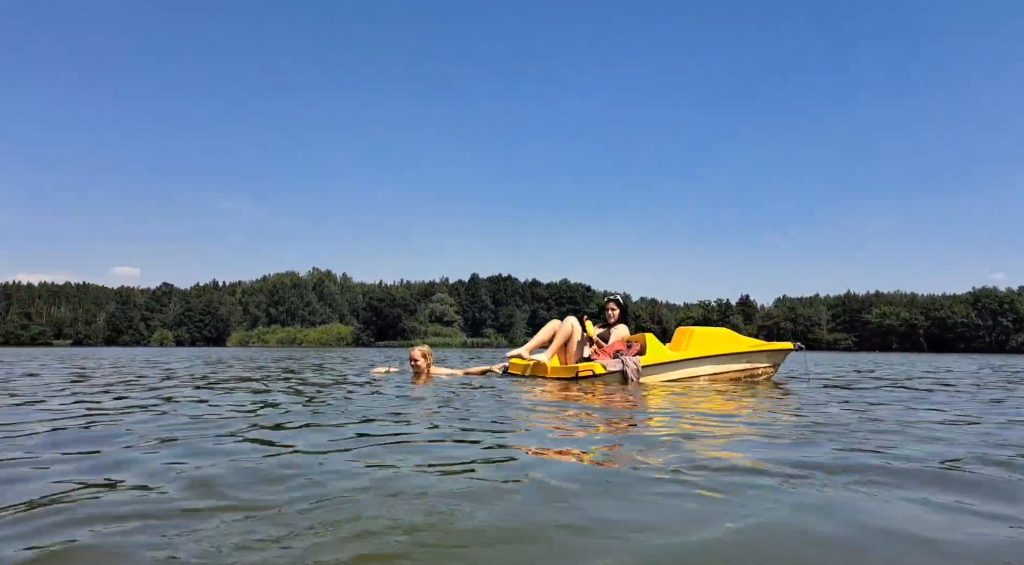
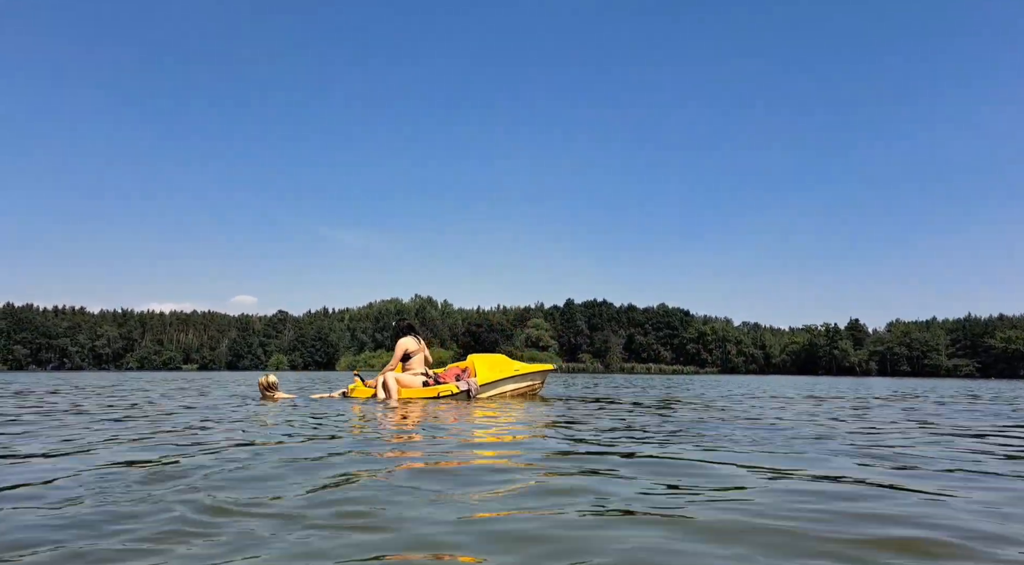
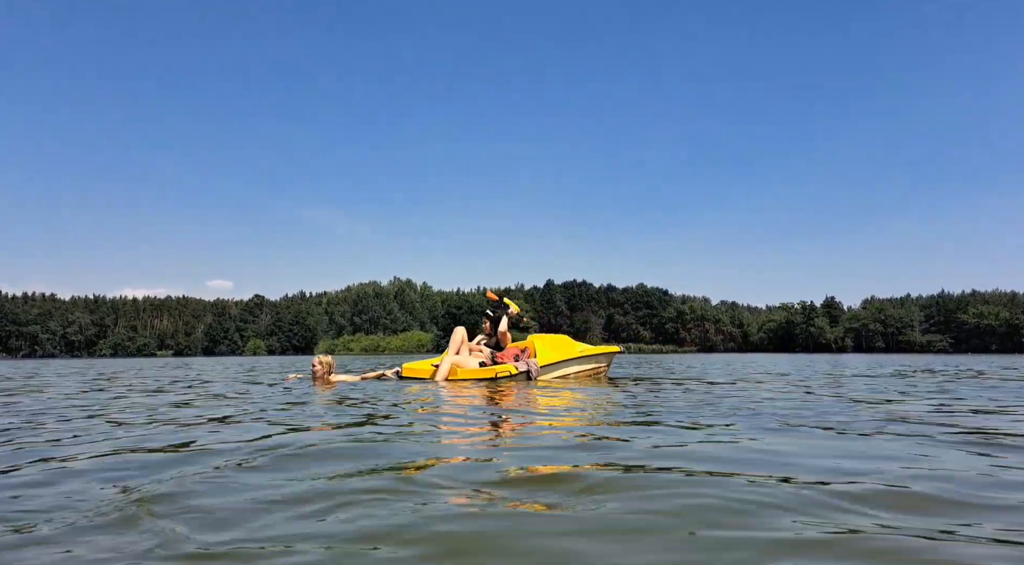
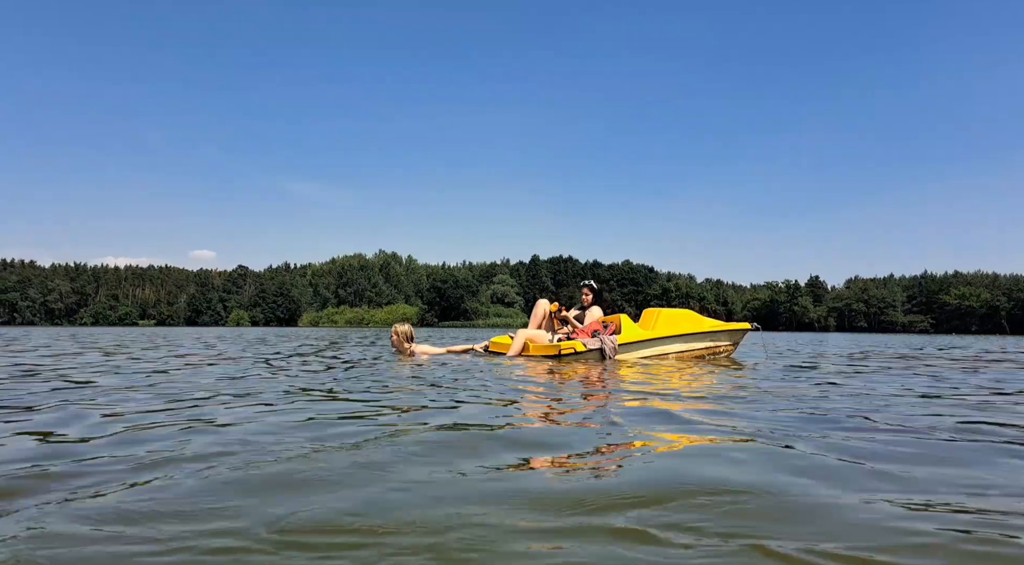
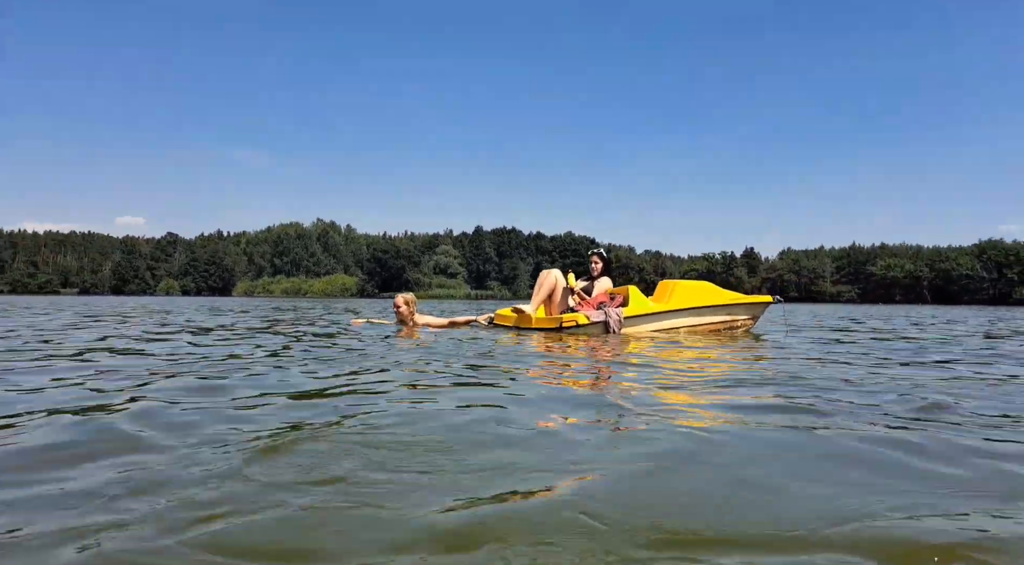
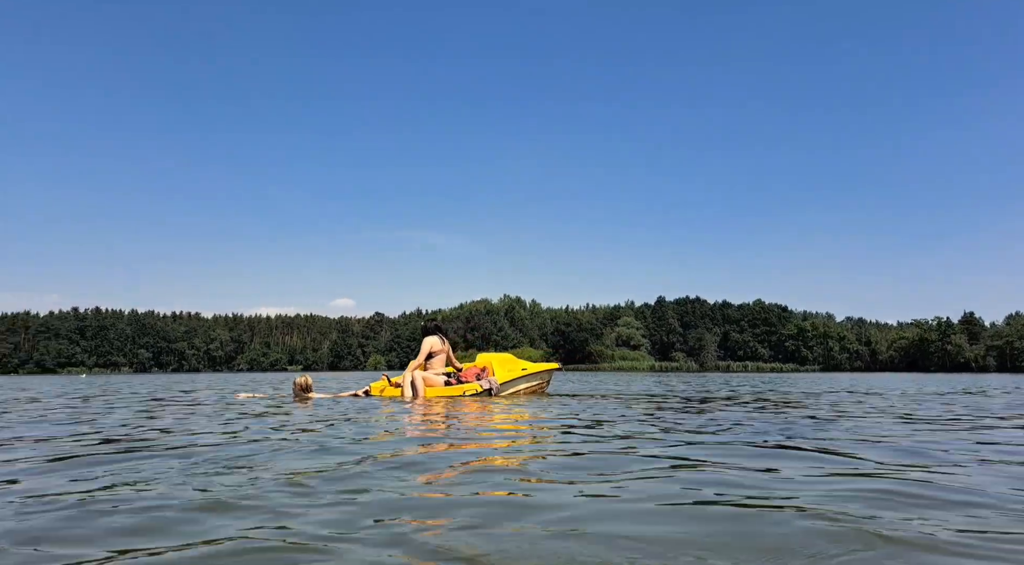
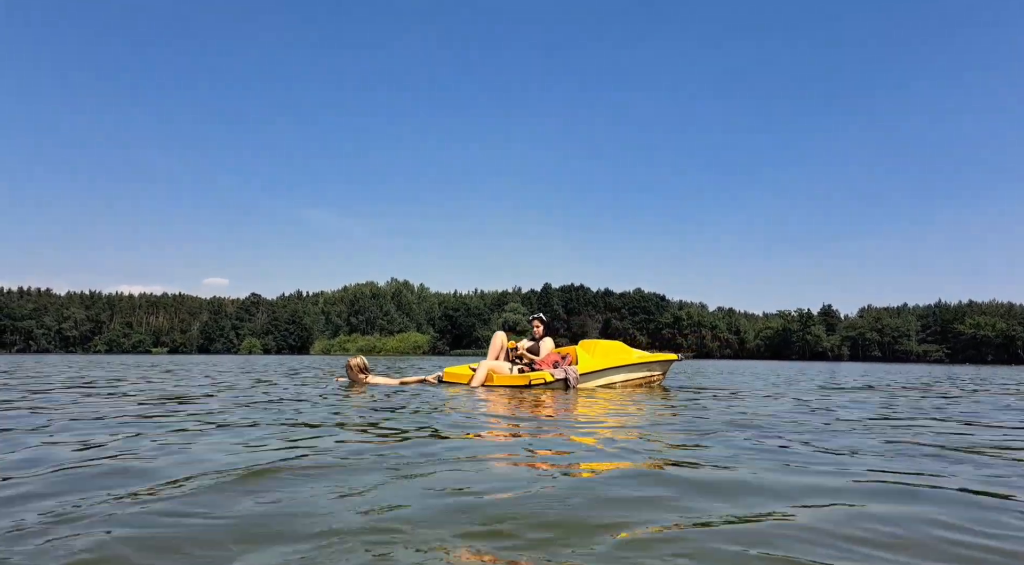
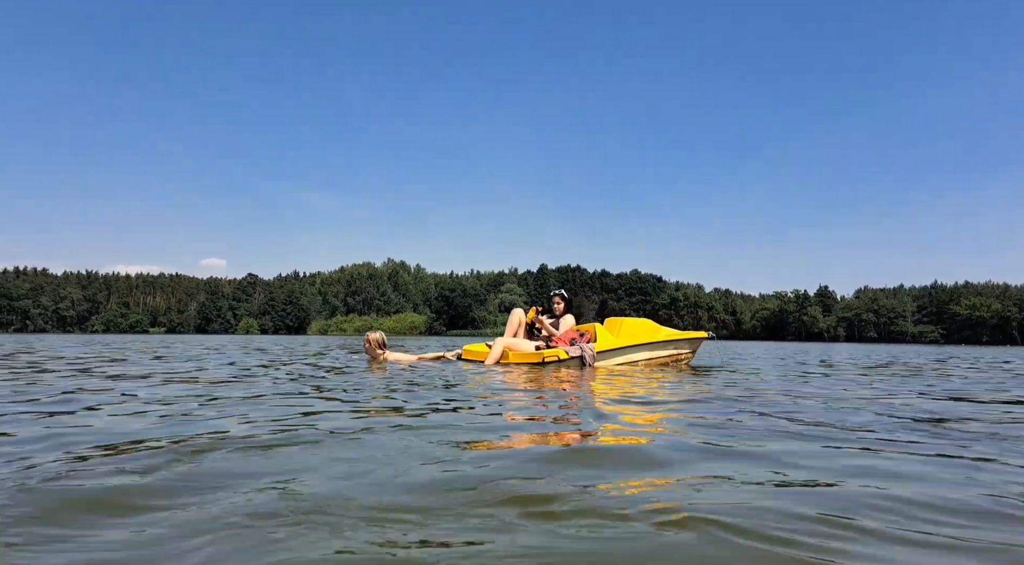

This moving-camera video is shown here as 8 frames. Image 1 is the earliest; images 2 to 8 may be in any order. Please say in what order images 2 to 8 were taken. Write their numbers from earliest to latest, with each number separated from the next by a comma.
5, 4, 8, 7, 3, 2, 6
